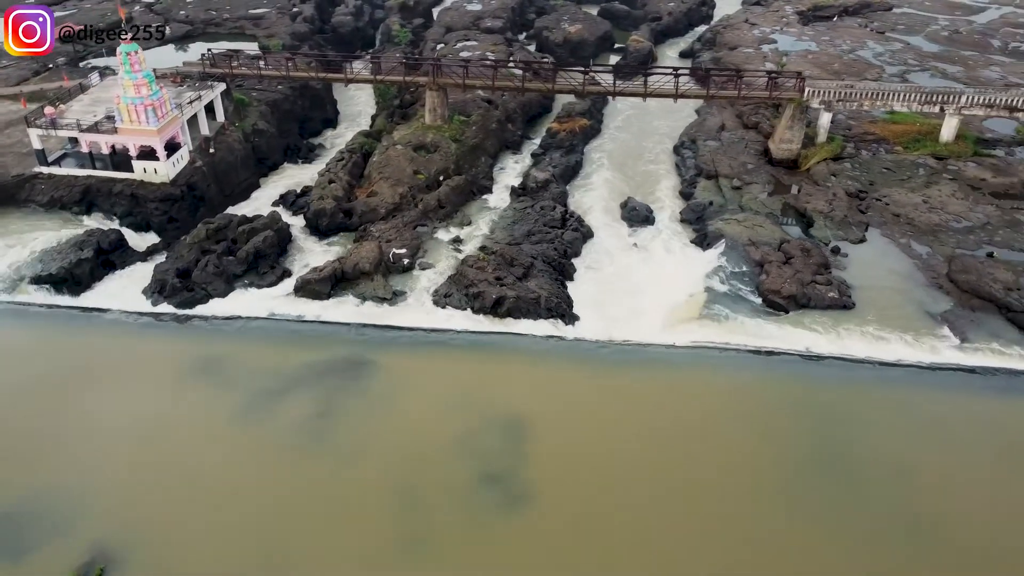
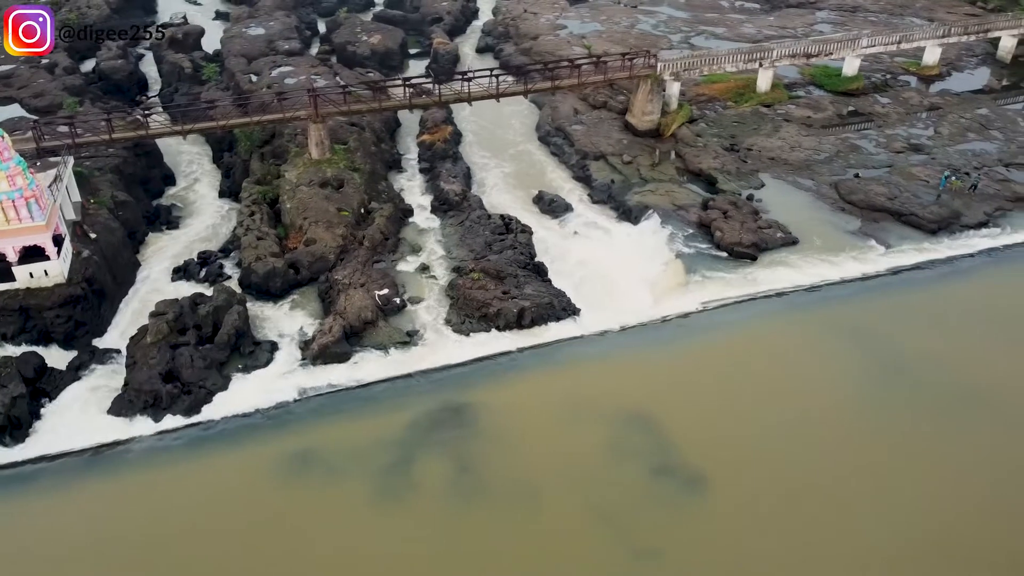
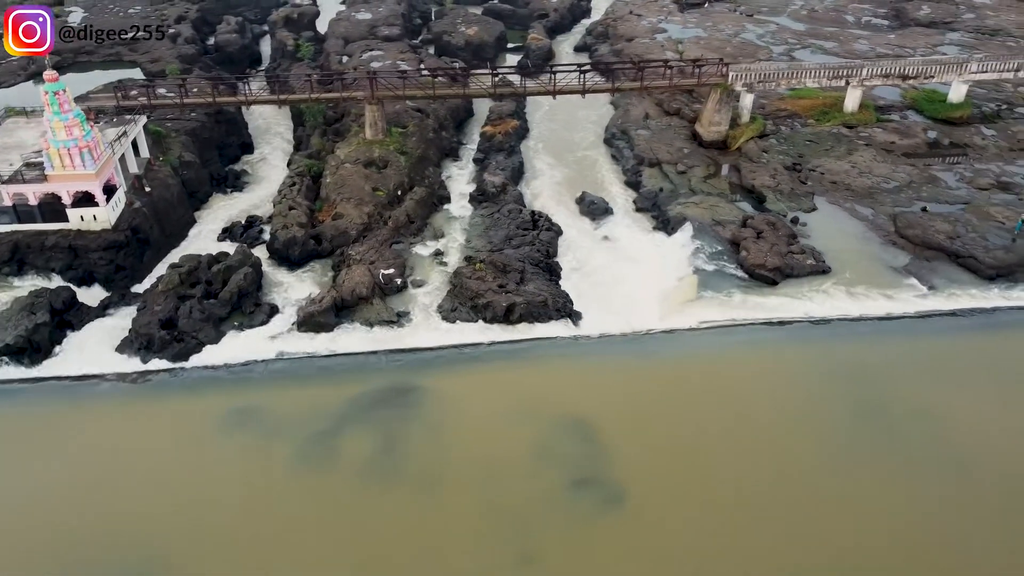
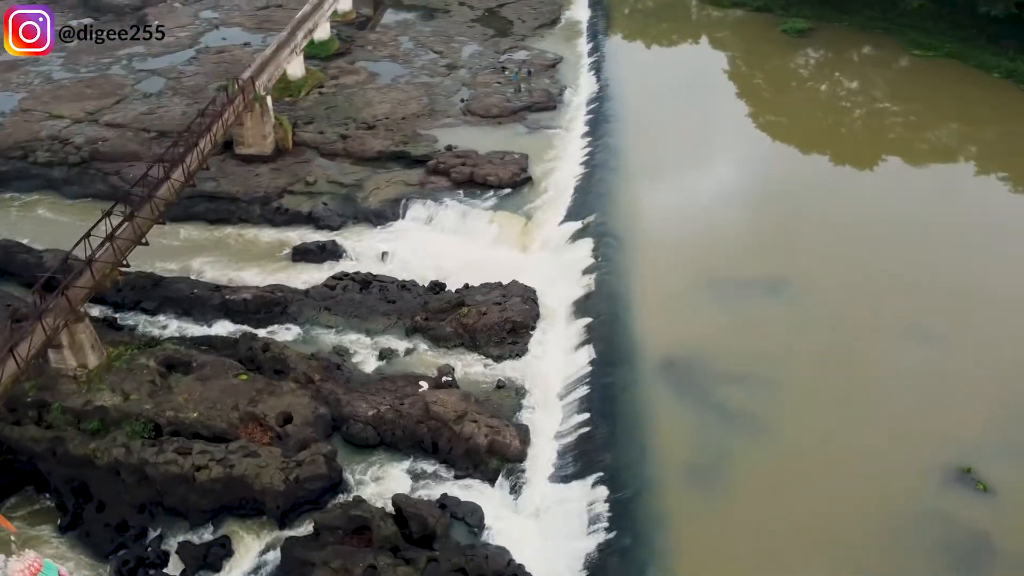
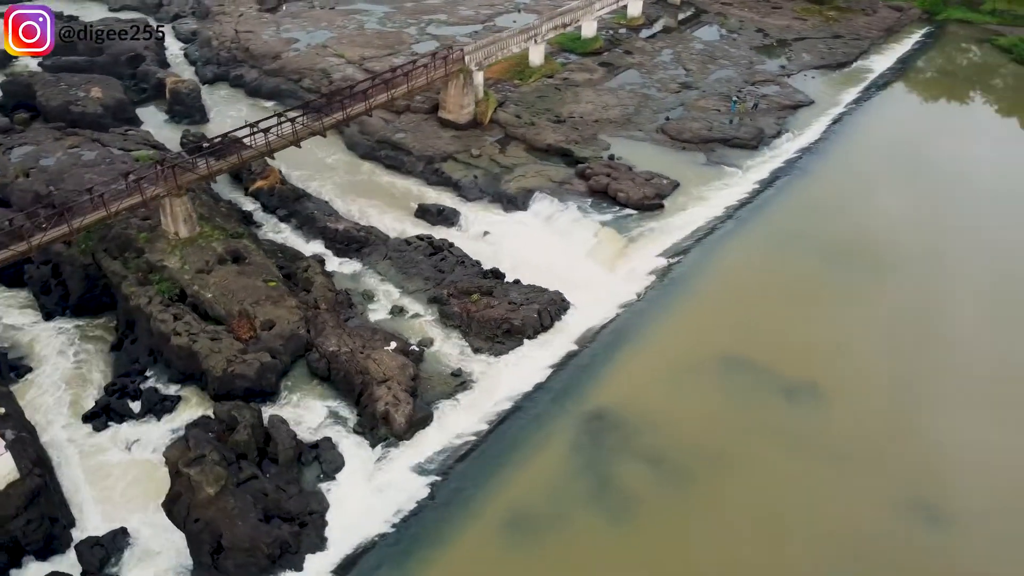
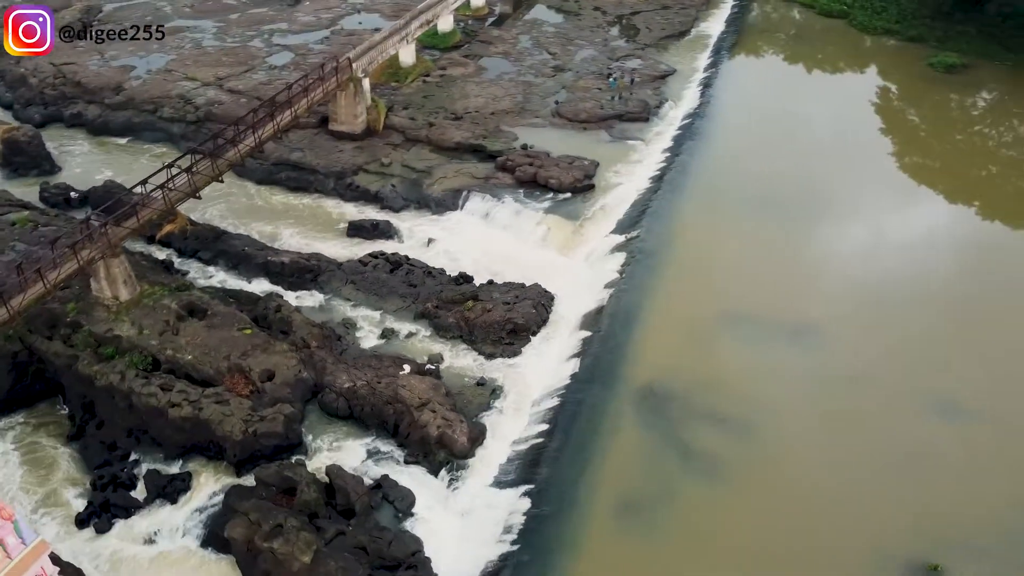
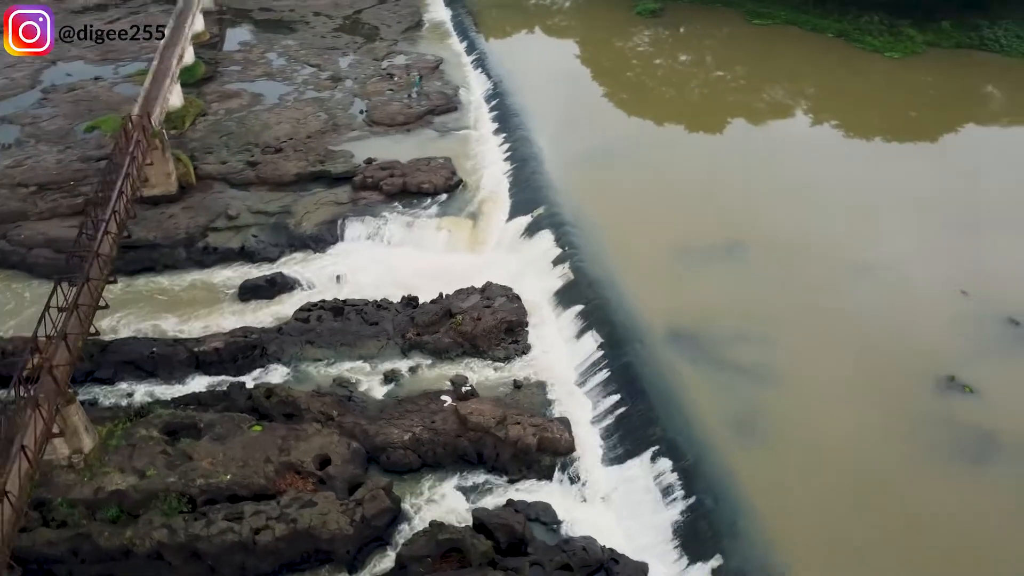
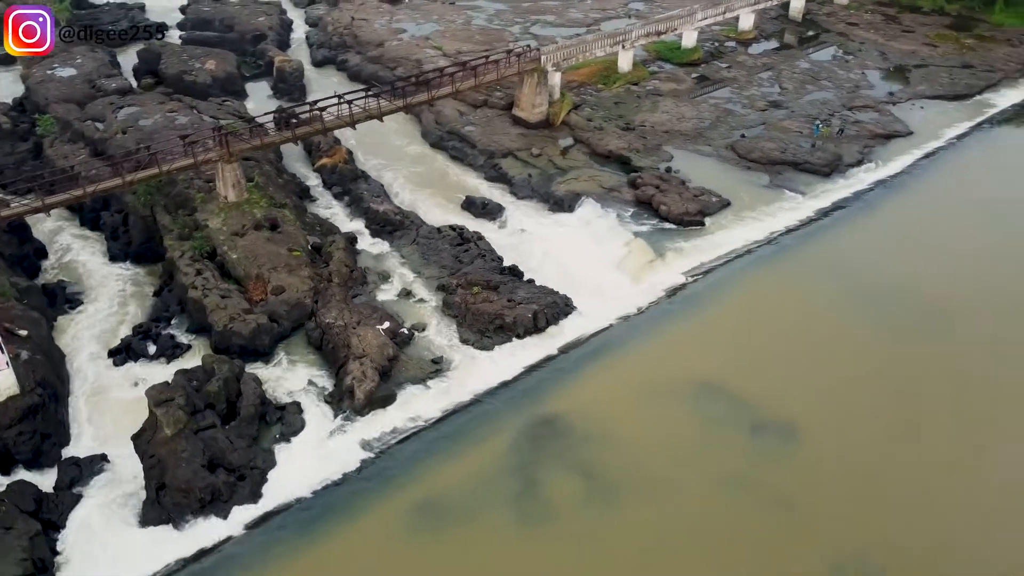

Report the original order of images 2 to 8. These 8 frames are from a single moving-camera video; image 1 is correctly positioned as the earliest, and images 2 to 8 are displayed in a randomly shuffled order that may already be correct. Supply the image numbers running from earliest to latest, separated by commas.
3, 2, 8, 5, 6, 4, 7
